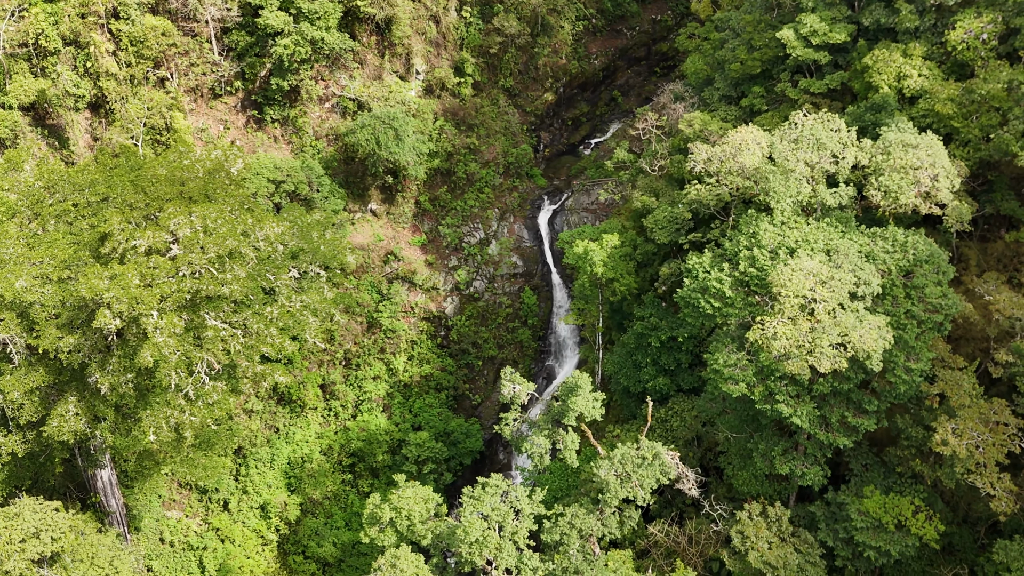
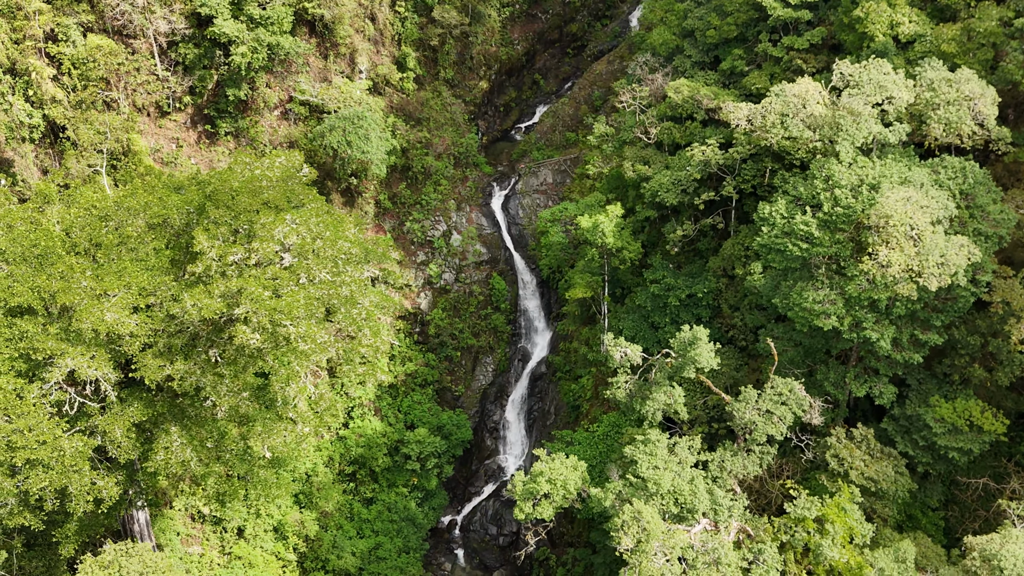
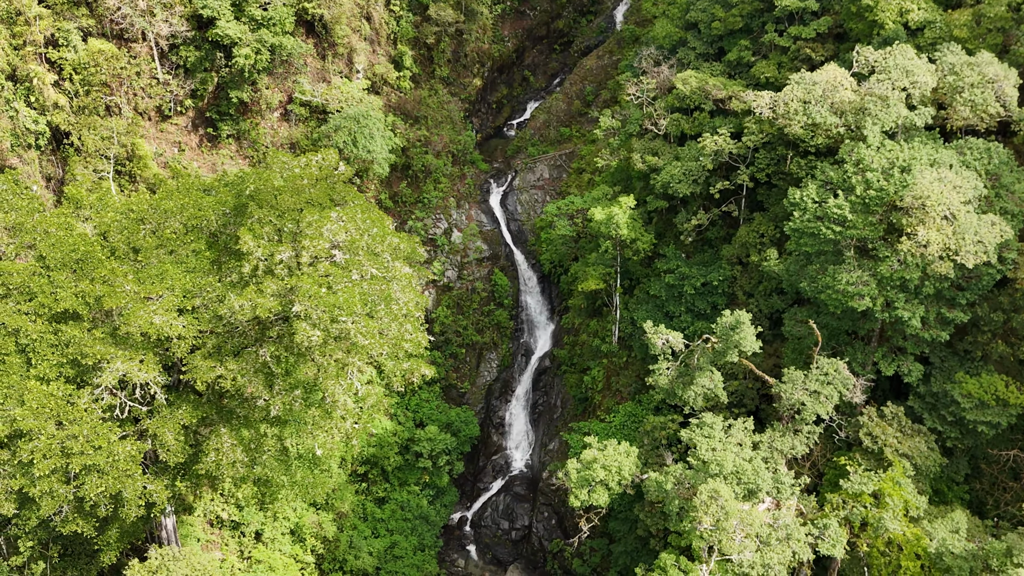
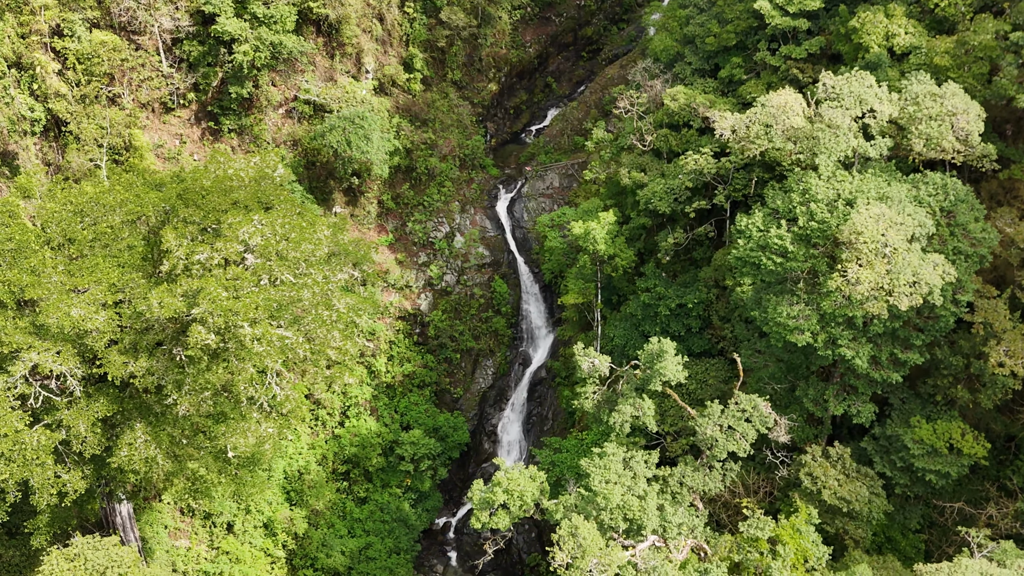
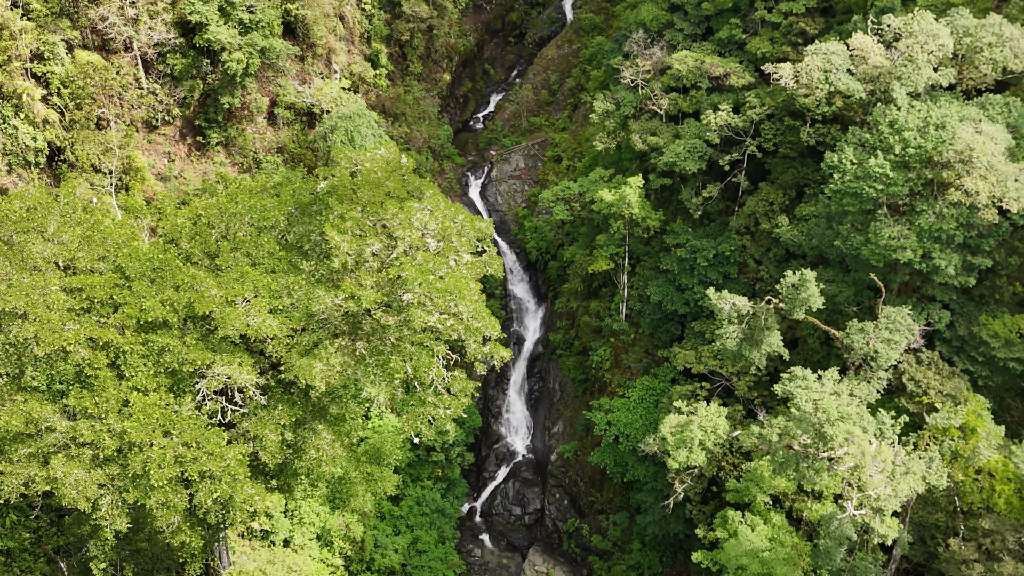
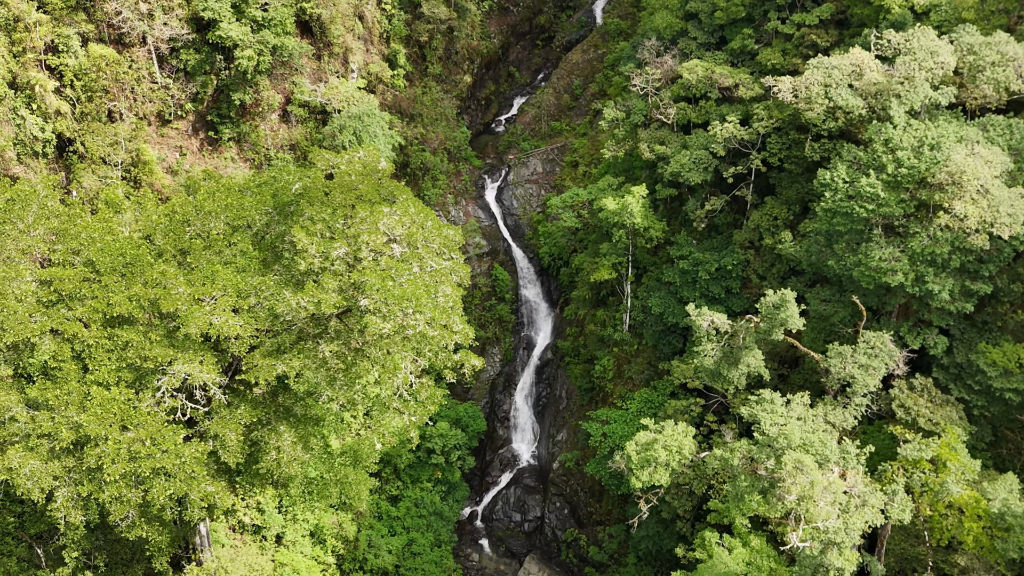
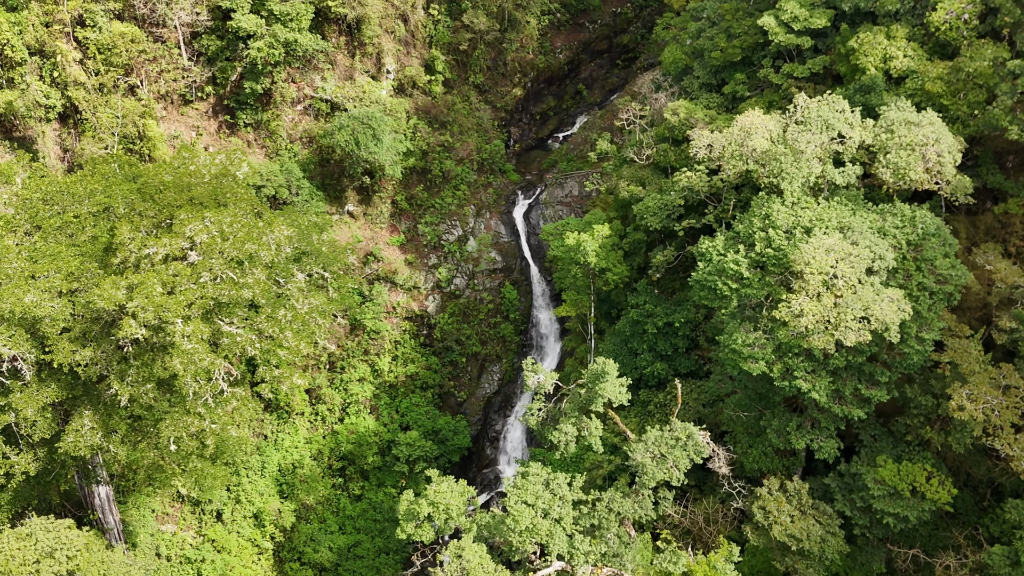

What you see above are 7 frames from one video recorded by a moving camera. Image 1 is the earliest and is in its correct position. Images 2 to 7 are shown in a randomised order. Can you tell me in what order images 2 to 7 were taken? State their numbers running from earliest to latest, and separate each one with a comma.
7, 4, 2, 3, 6, 5
